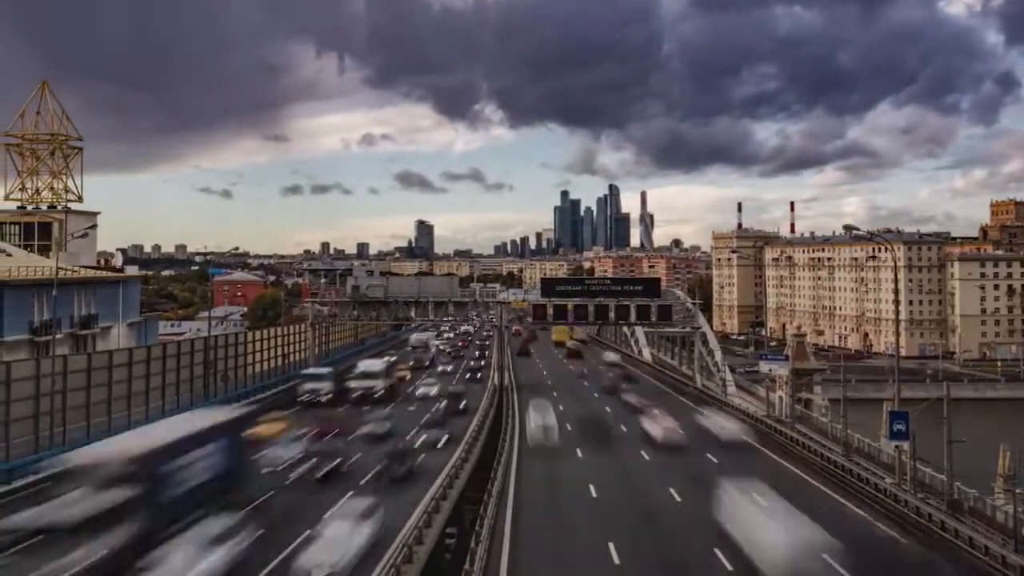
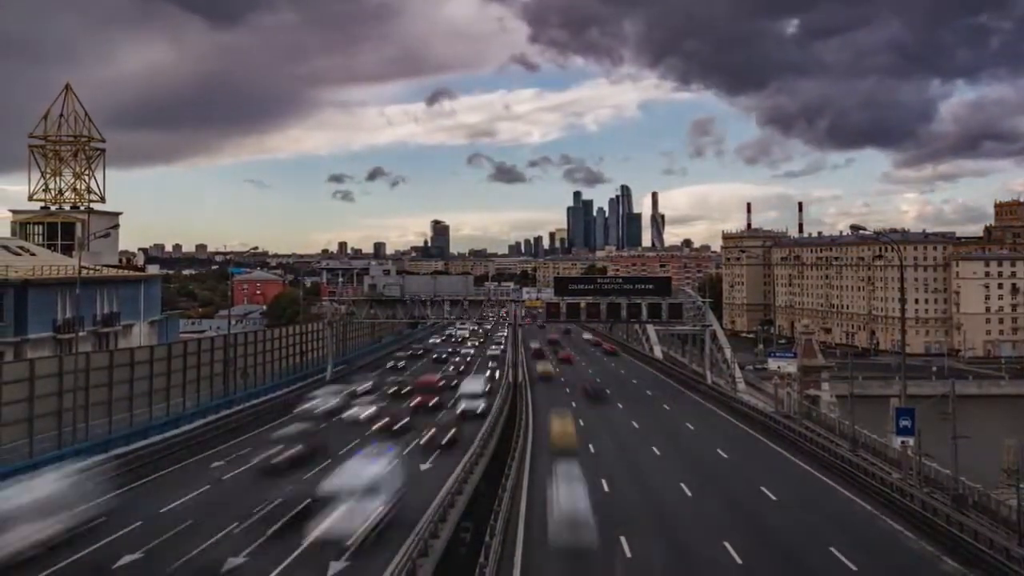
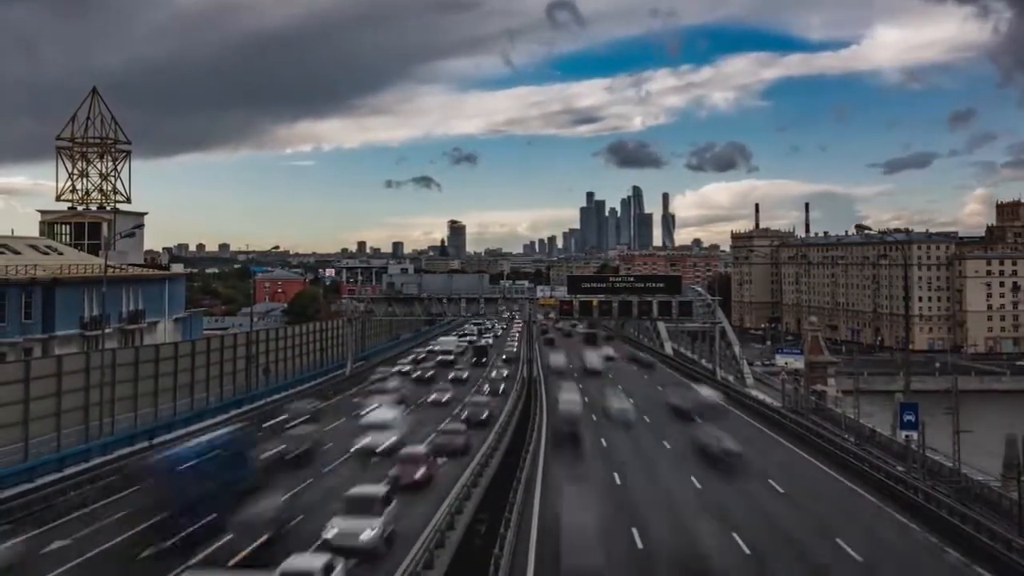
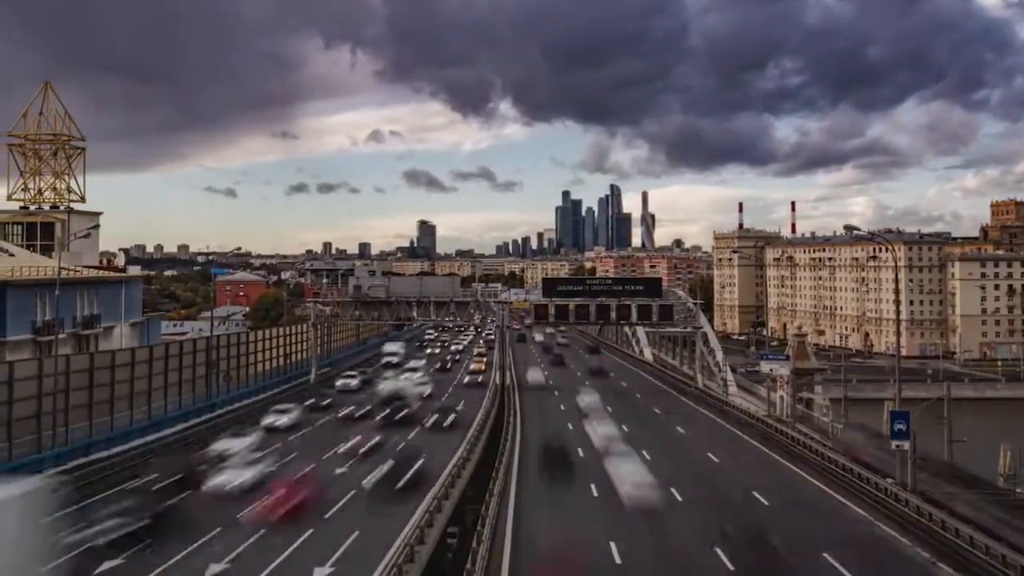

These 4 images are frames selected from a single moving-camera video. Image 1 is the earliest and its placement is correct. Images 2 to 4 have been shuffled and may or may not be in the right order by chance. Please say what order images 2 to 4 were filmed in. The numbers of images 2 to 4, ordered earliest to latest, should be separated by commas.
4, 2, 3
